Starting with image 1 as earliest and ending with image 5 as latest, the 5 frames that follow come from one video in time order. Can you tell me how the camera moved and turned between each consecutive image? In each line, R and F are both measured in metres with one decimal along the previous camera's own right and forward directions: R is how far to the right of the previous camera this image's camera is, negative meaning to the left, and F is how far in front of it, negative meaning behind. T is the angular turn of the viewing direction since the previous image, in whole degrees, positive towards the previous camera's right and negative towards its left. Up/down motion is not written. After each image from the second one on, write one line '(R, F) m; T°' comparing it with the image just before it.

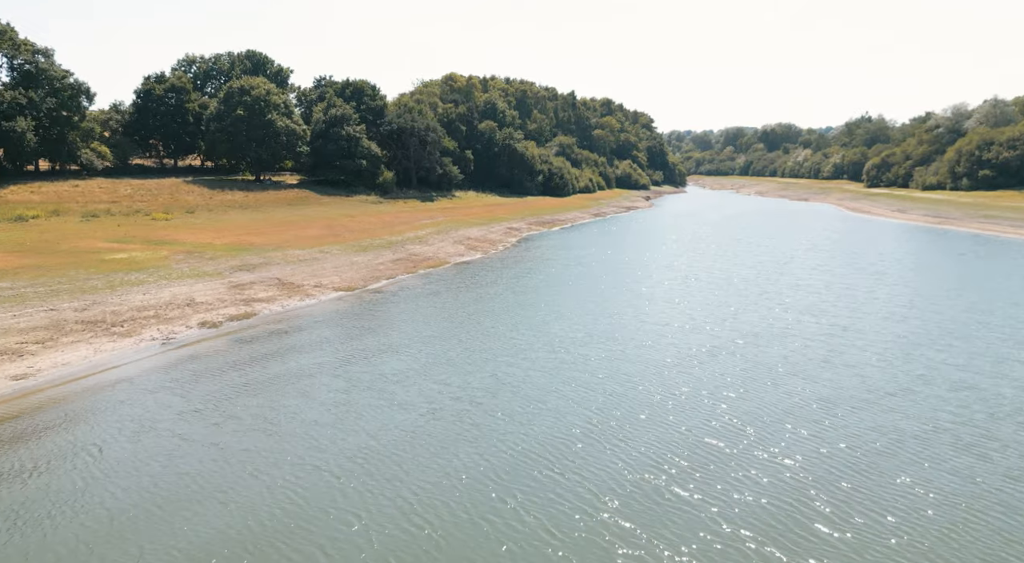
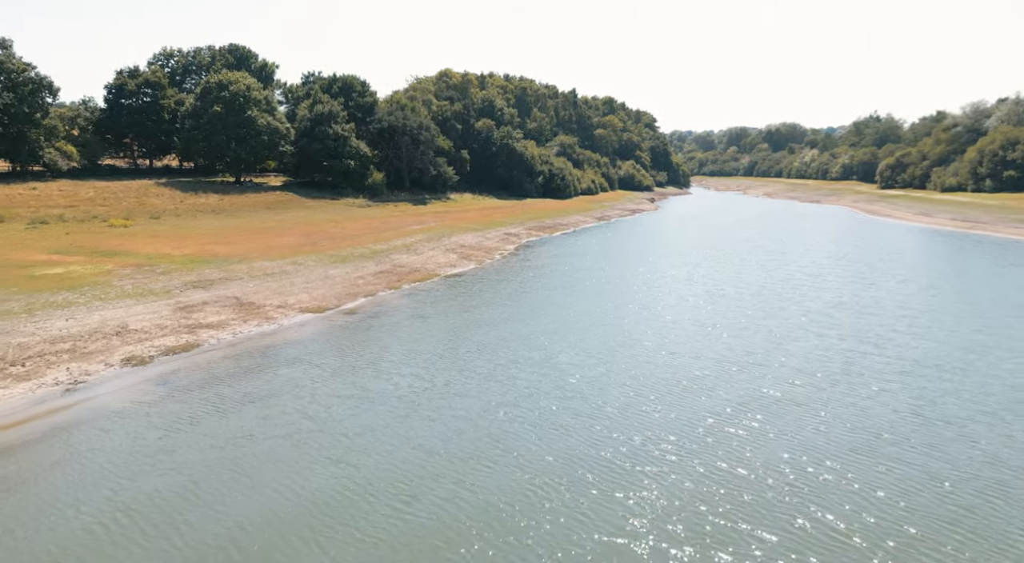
(+0.1, +4.5) m; 0°
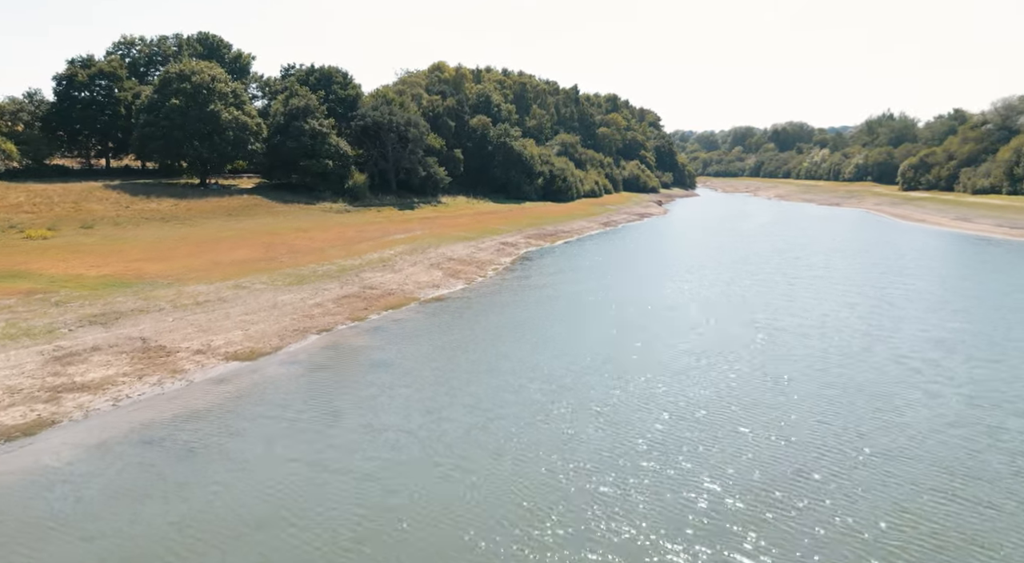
(+0.1, +6.6) m; 0°
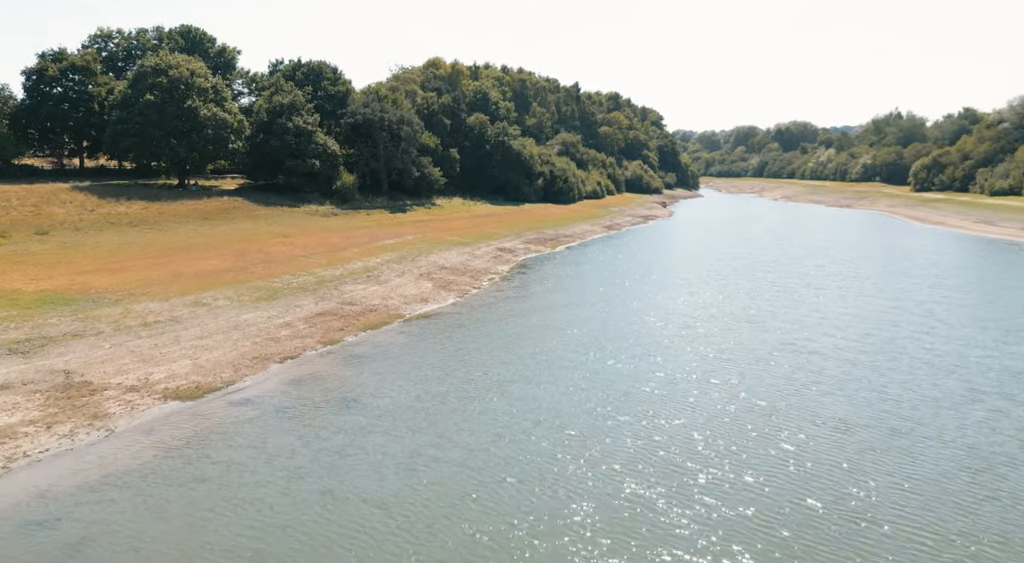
(+0.1, +3.4) m; 0°
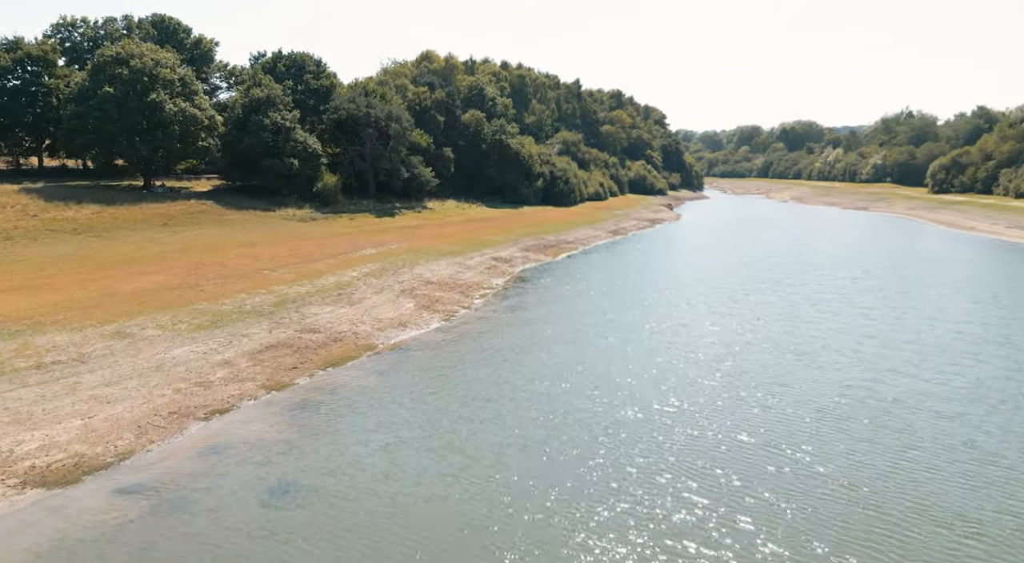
(+0.2, +4.5) m; 0°
